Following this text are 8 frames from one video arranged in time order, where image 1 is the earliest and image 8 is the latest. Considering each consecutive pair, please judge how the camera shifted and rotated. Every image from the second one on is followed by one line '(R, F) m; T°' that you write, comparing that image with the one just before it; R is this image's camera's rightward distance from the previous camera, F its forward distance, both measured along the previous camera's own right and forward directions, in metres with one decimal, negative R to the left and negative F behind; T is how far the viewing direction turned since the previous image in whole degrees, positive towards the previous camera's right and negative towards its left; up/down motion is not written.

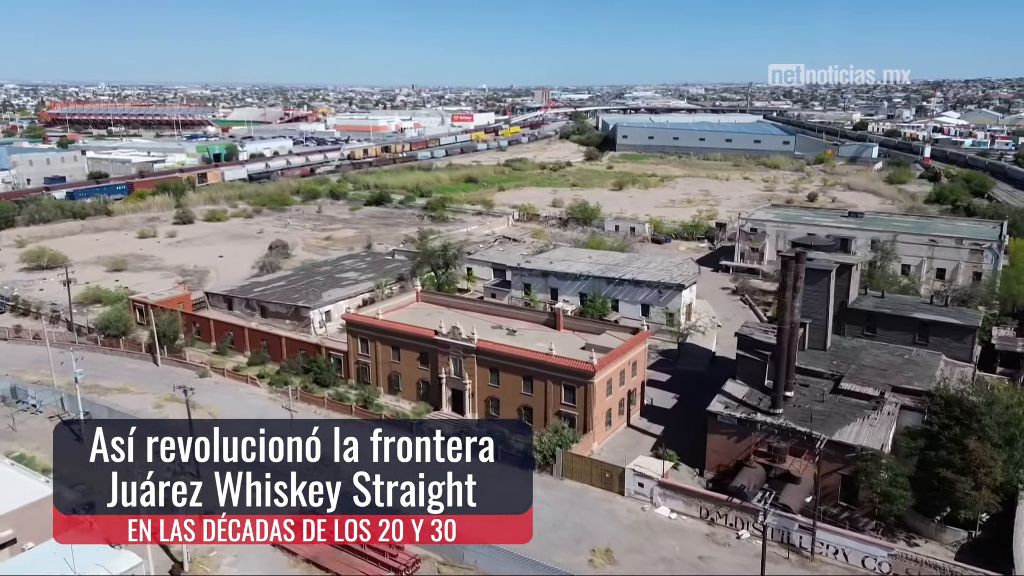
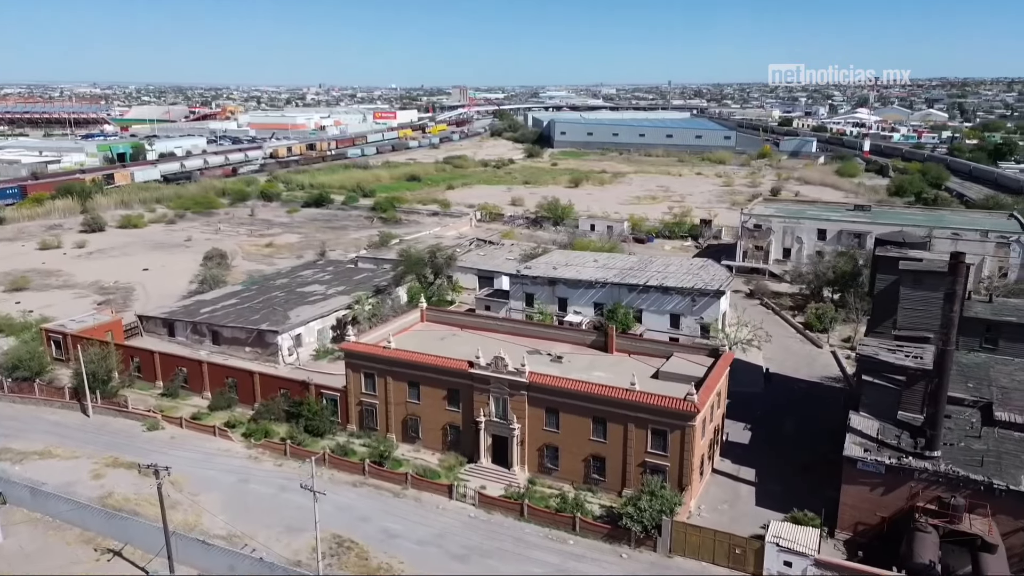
(-5.6, +8.2) m; +7°
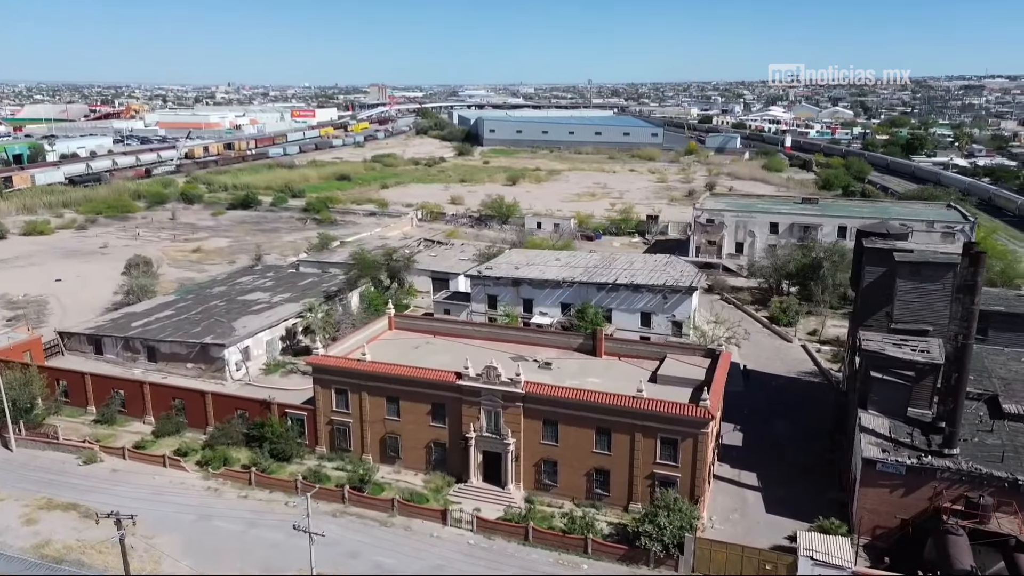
(-2.5, +2.4) m; +6°
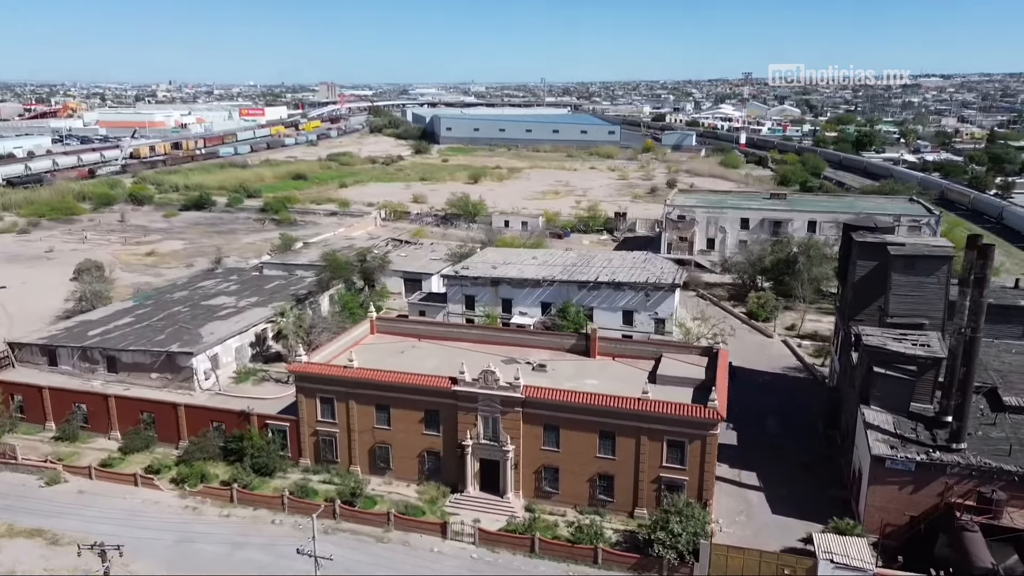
(-1.5, +1.2) m; +4°
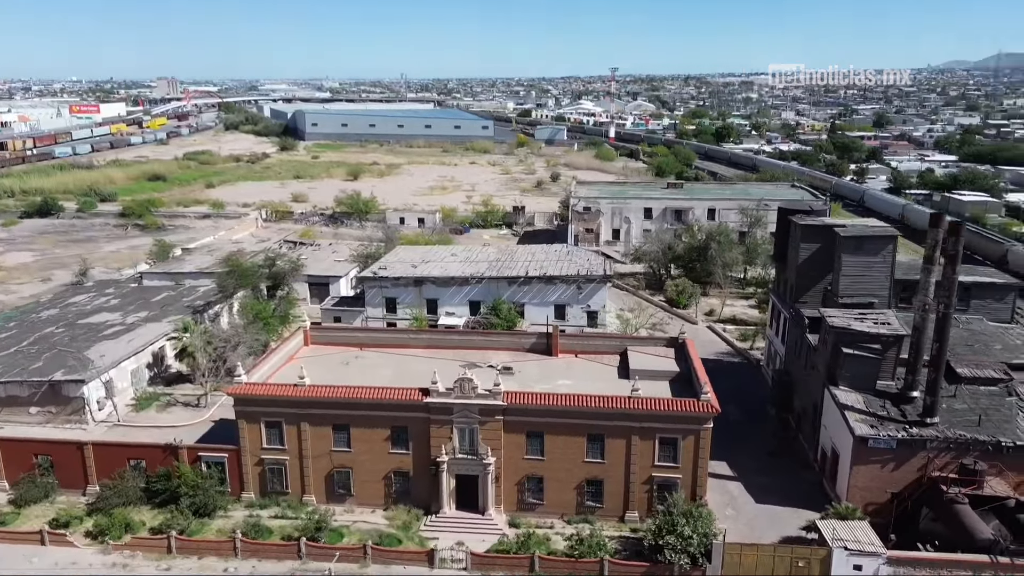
(-3.5, +2.4) m; +10°
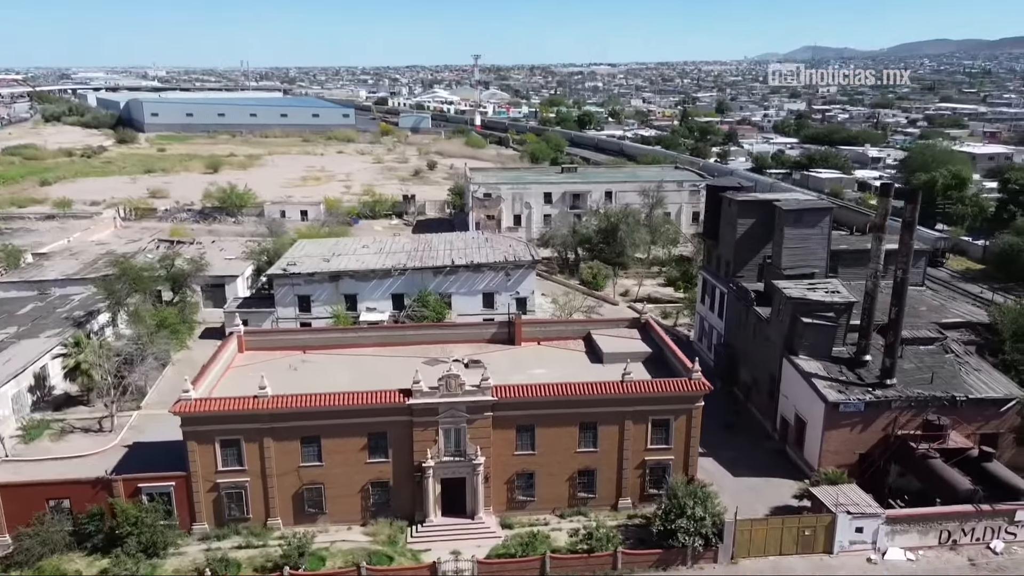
(-3.8, +1.8) m; +11°
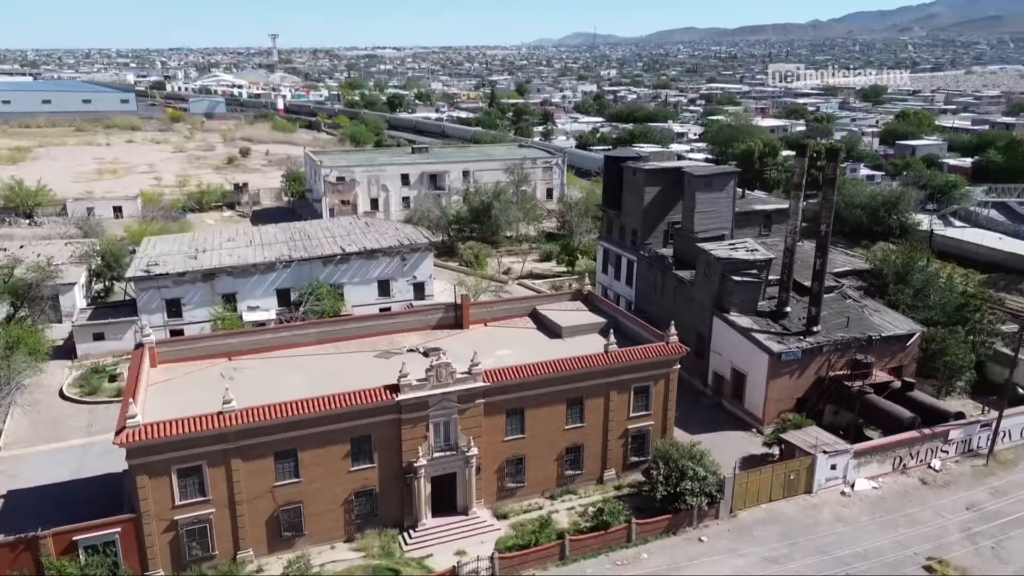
(-5.1, +1.9) m; +15°
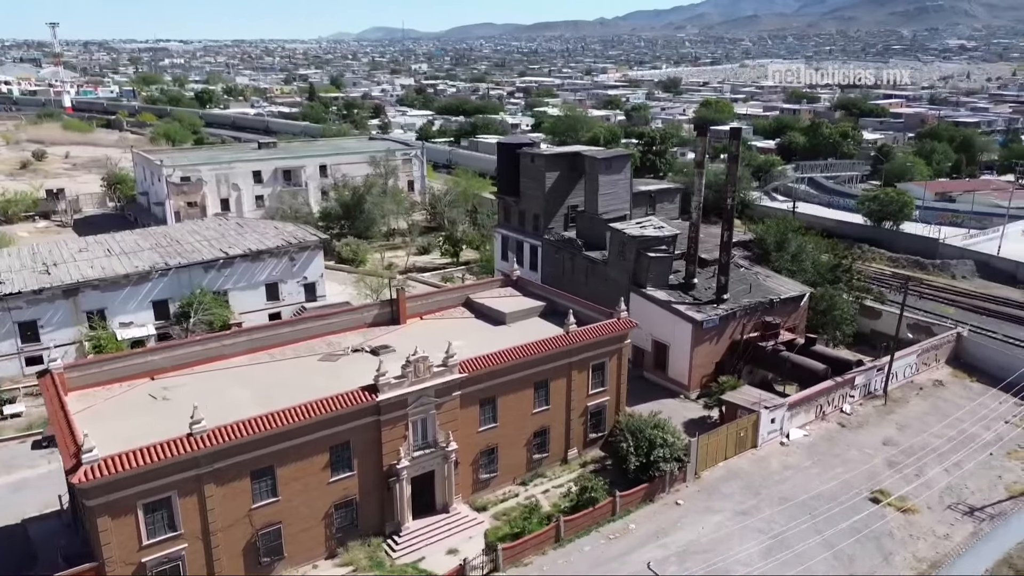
(-4.1, +0.9) m; +14°
